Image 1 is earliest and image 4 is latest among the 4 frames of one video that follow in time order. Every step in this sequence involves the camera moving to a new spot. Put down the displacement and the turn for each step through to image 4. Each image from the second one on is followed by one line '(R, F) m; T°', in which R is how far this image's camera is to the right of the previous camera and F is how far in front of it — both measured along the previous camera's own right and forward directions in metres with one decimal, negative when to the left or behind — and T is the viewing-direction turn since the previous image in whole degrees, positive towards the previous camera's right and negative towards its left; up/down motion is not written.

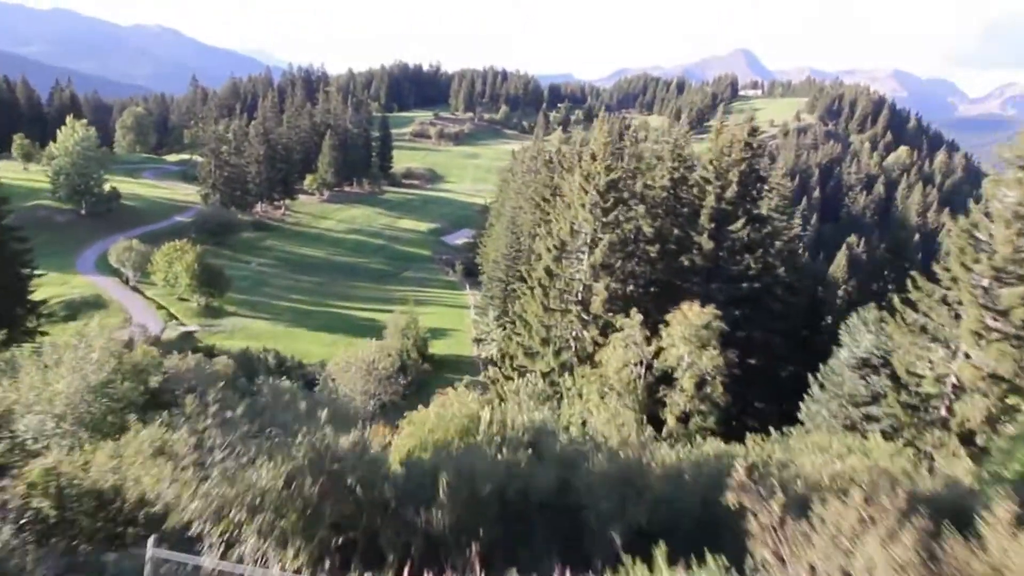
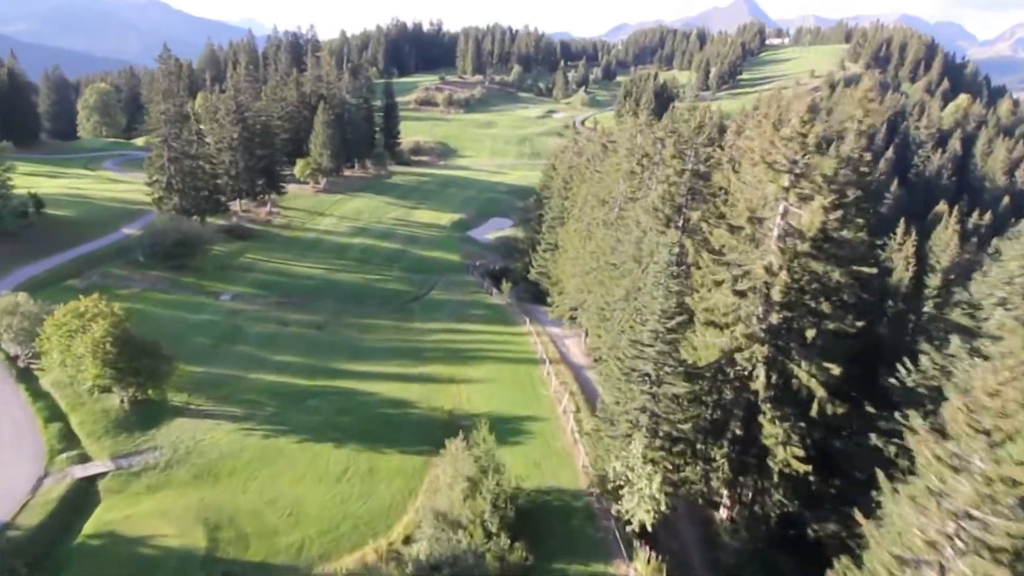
(-6.5, +21.5) m; 0°
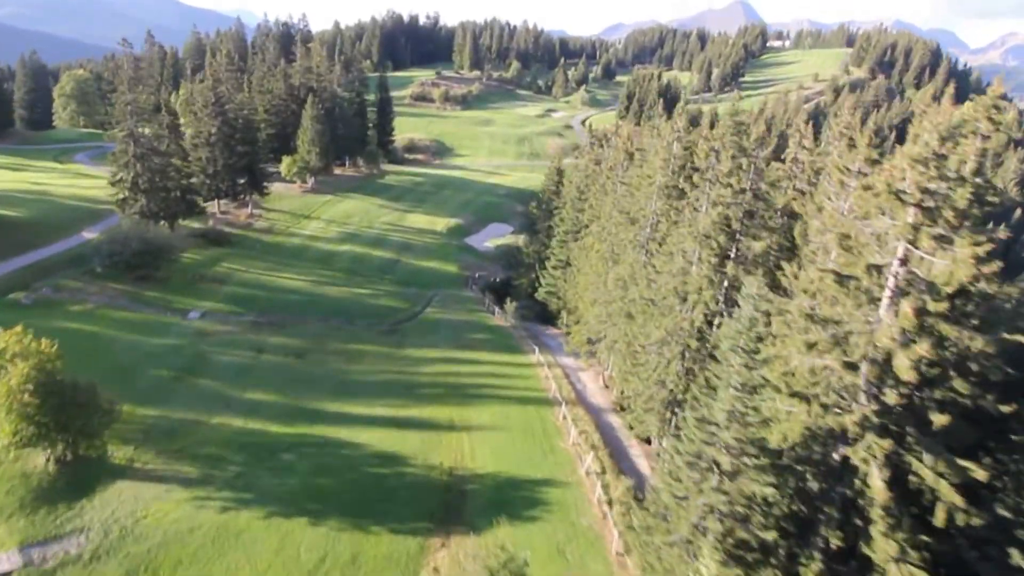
(-1.4, +6.1) m; +1°
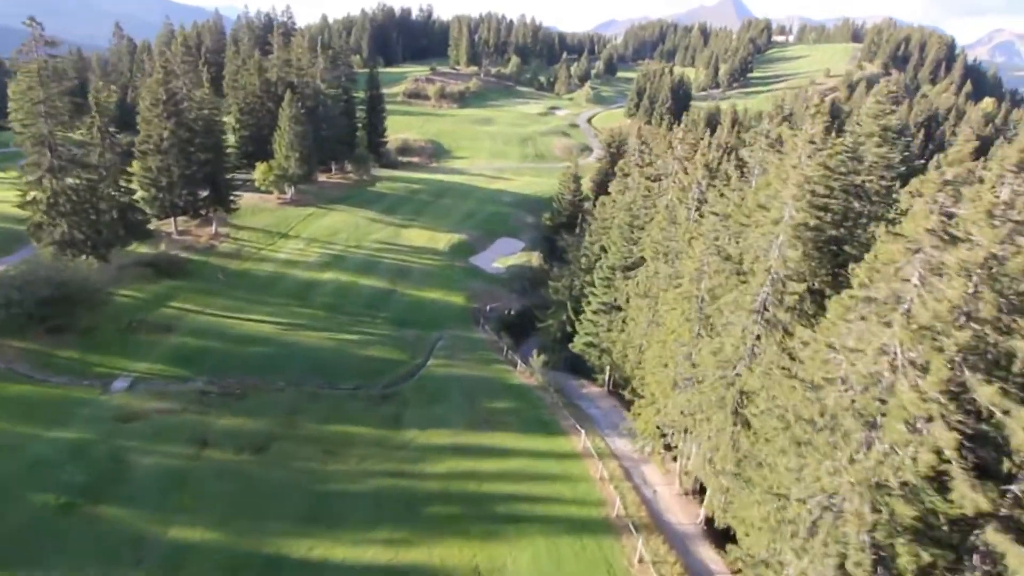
(-2.5, +11.8) m; +1°
